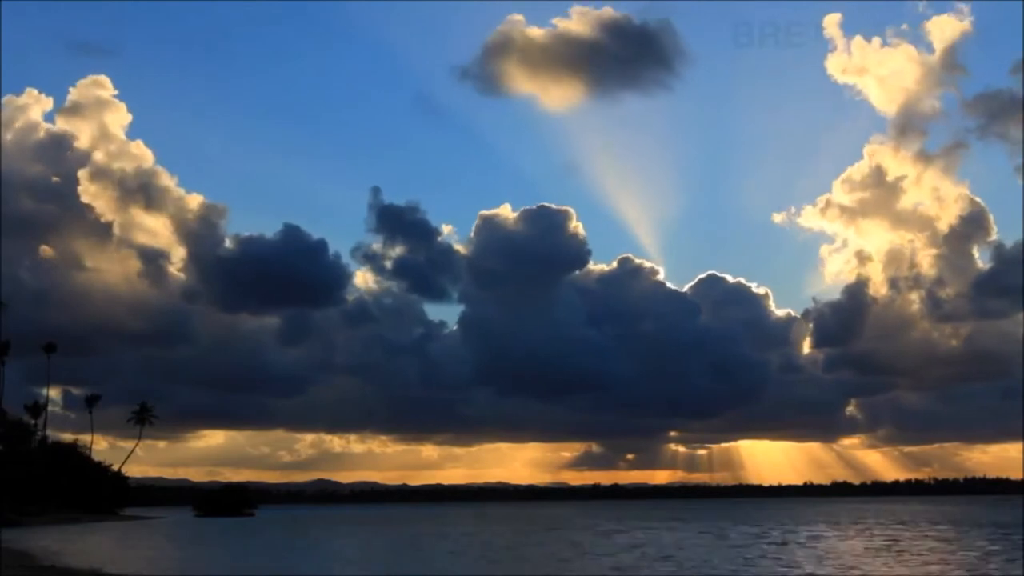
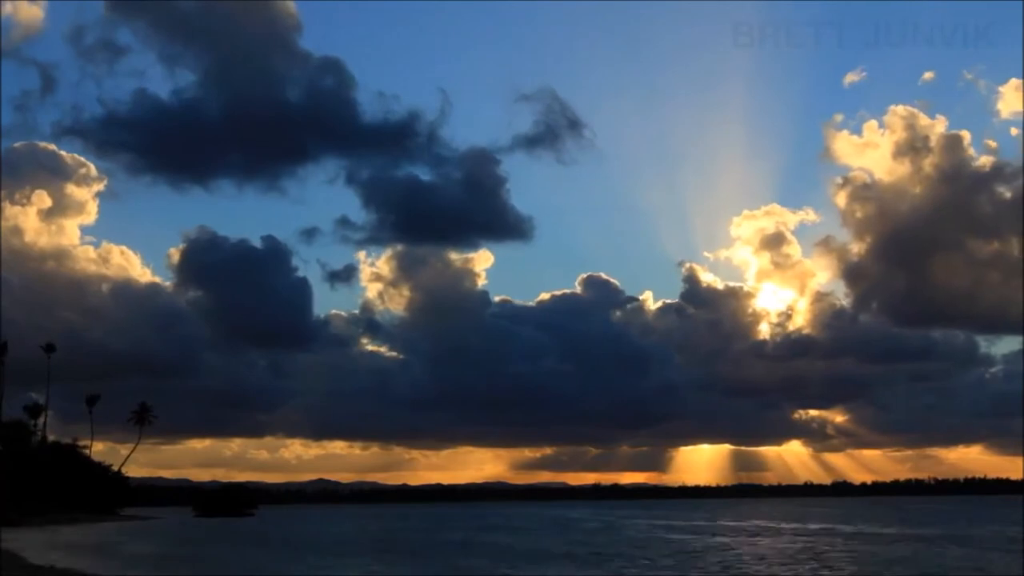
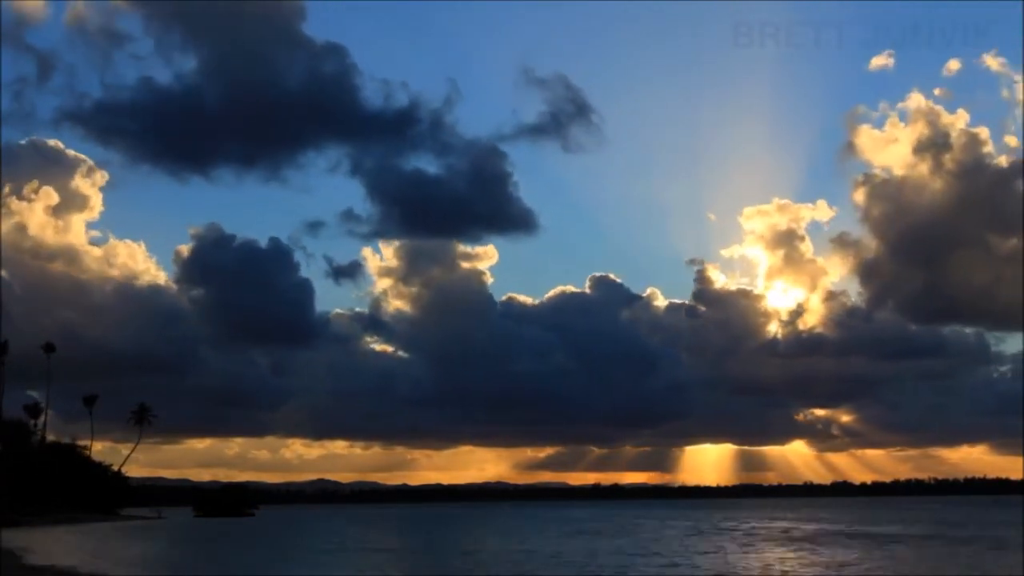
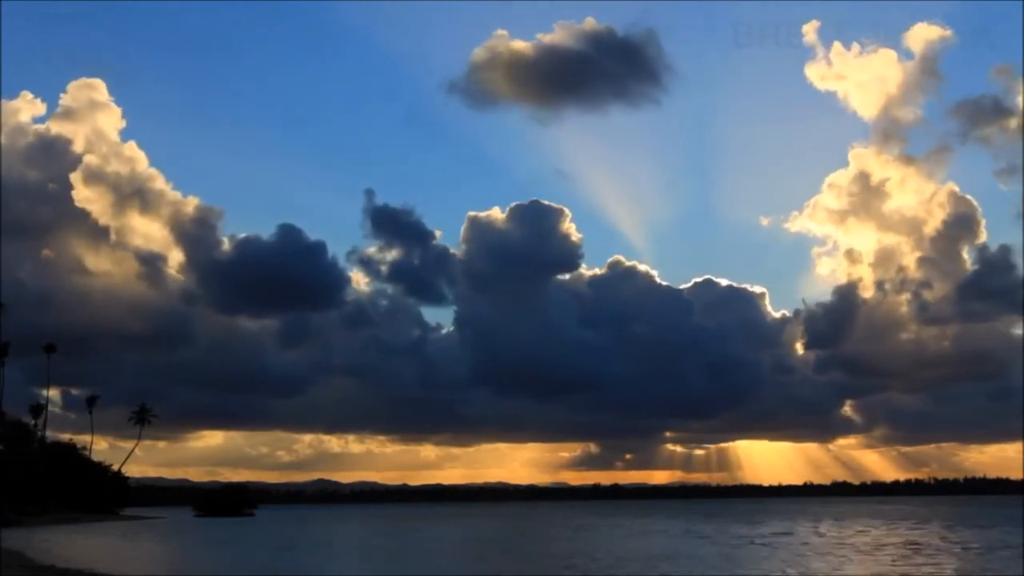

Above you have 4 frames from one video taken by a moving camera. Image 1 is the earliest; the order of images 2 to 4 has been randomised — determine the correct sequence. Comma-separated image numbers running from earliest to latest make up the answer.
4, 3, 2
